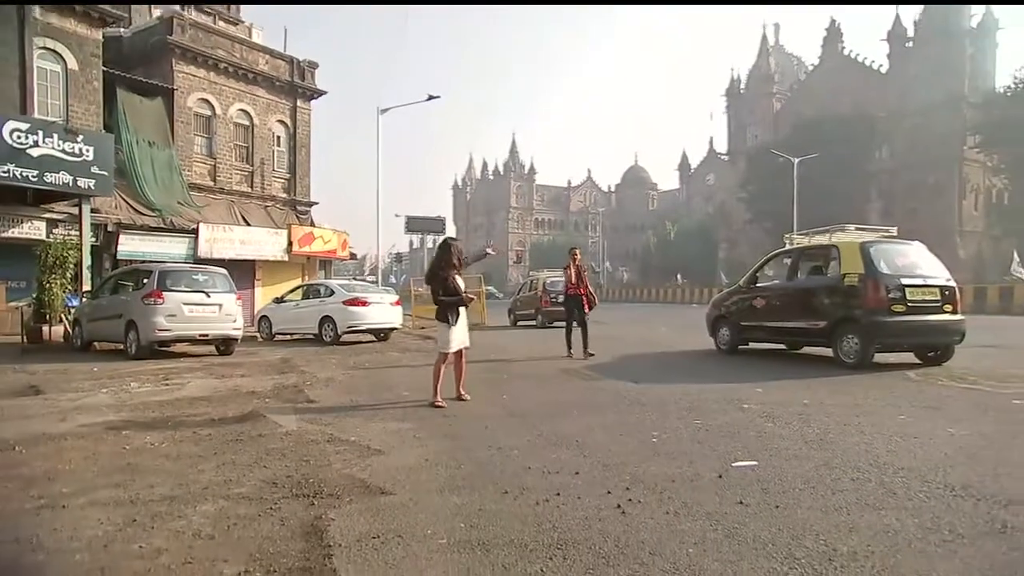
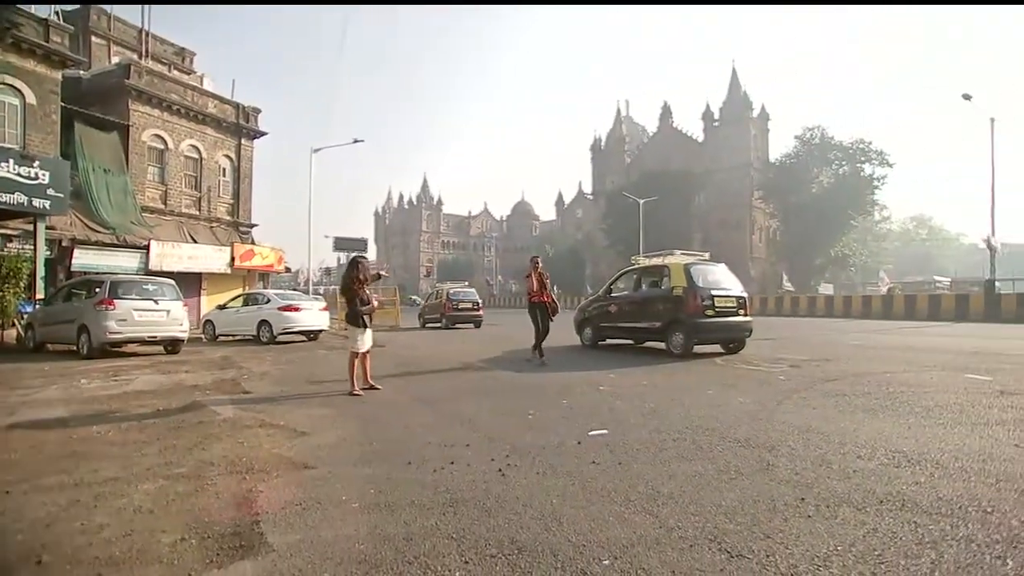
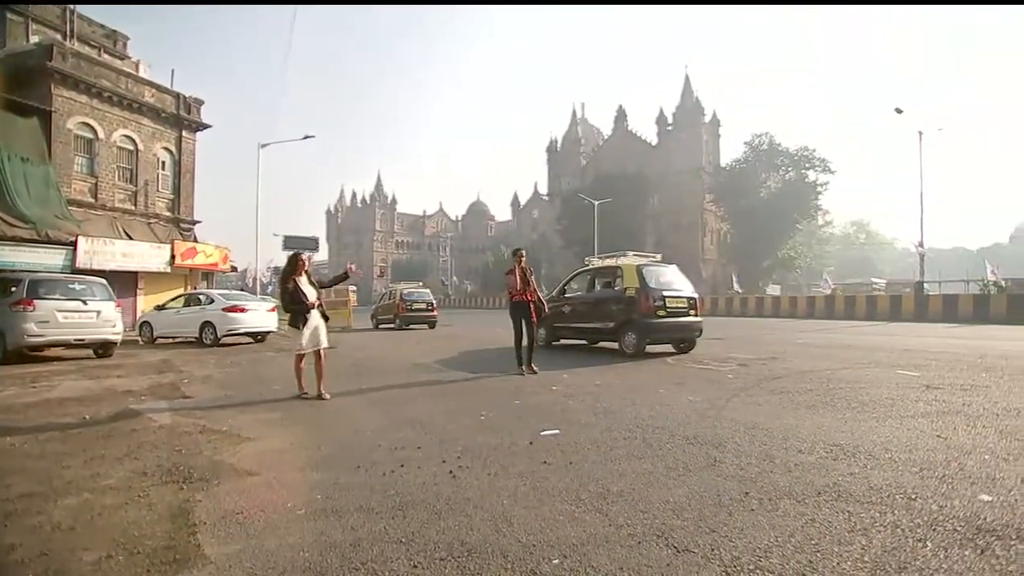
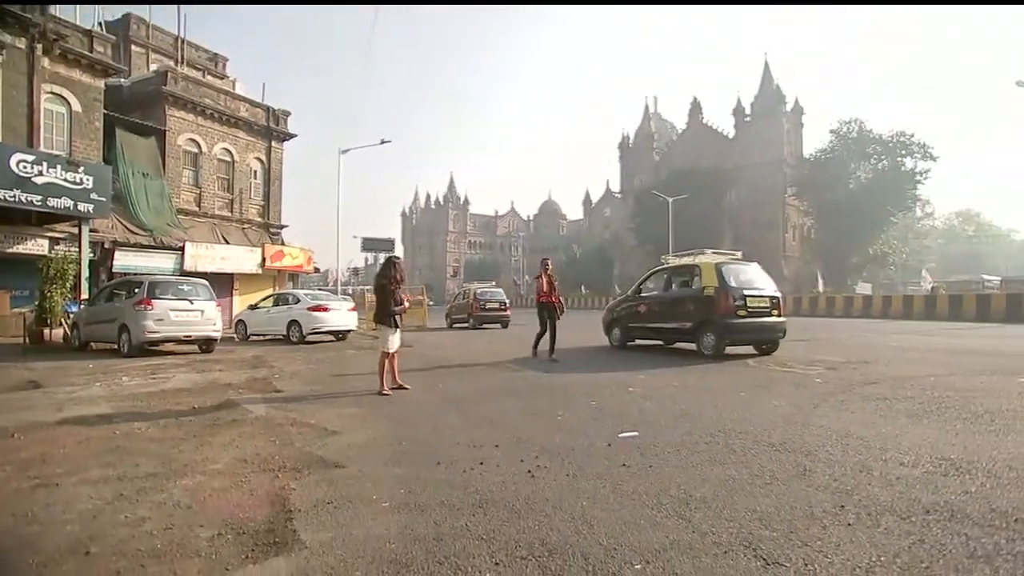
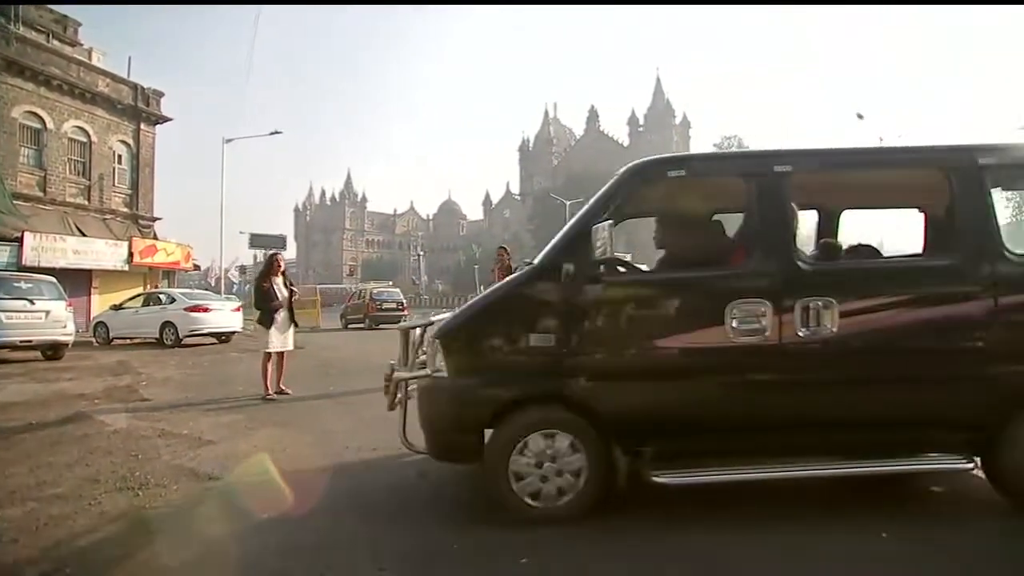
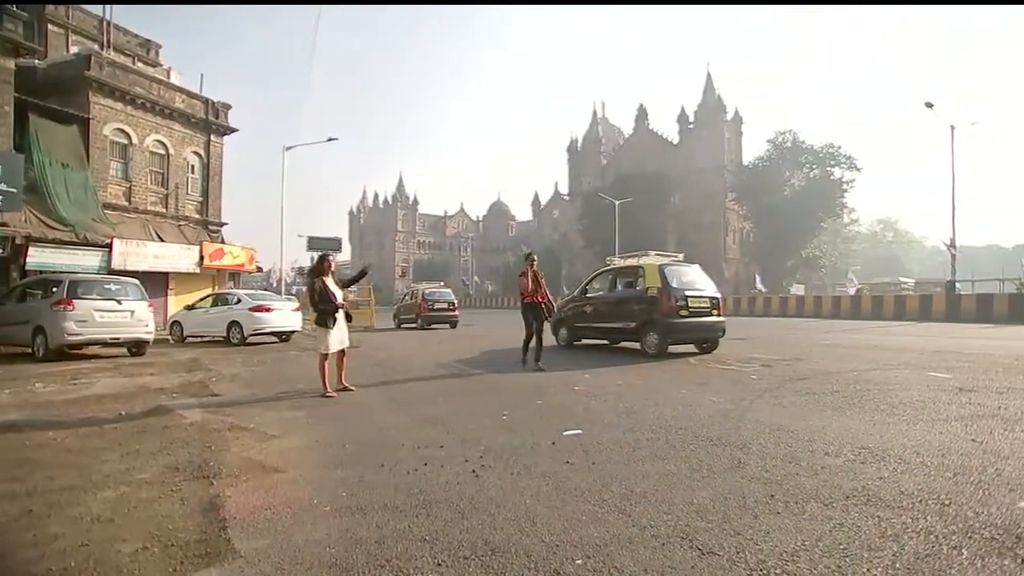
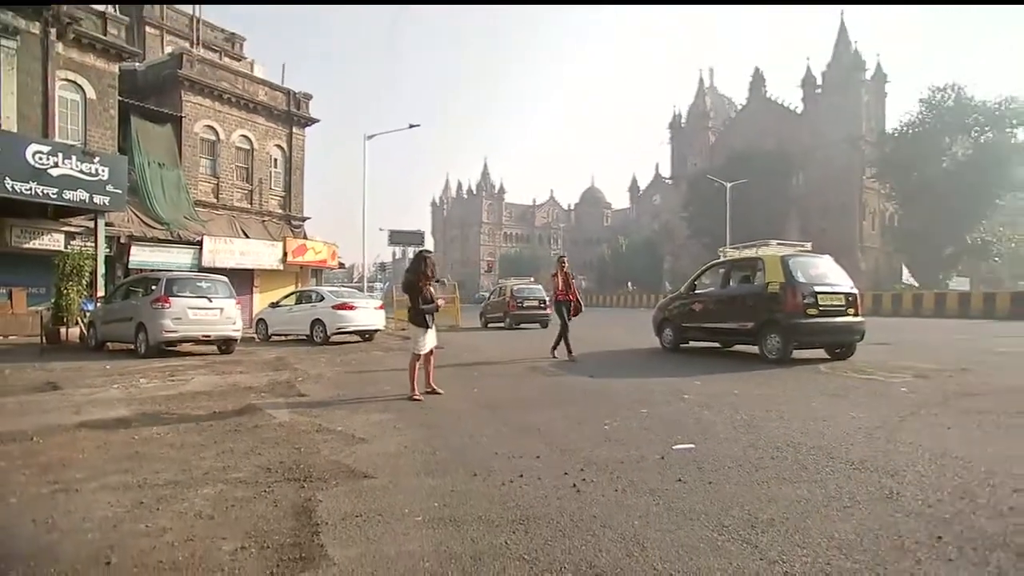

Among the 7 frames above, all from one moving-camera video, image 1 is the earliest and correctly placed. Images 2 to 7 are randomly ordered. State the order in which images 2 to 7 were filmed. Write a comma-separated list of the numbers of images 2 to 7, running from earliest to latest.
7, 4, 2, 6, 3, 5
